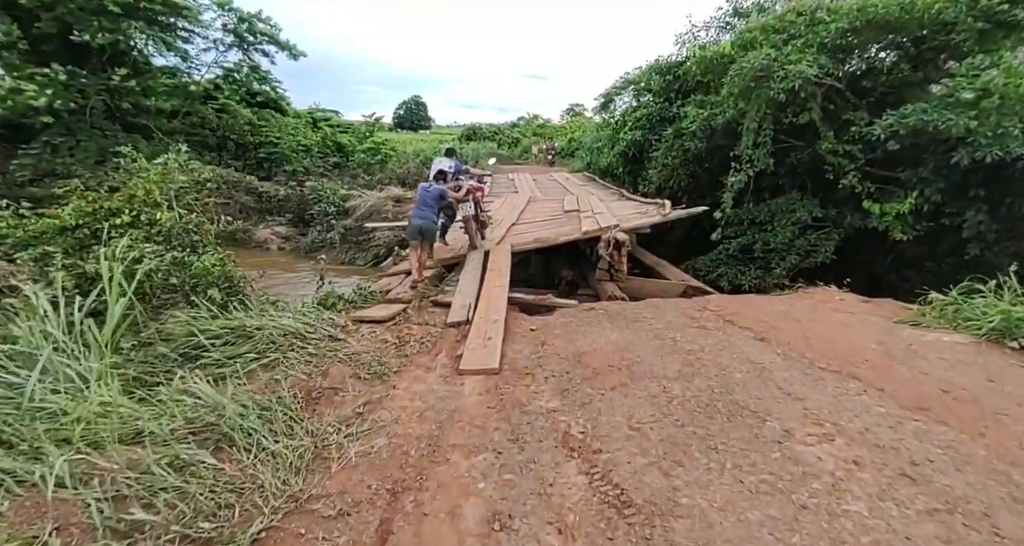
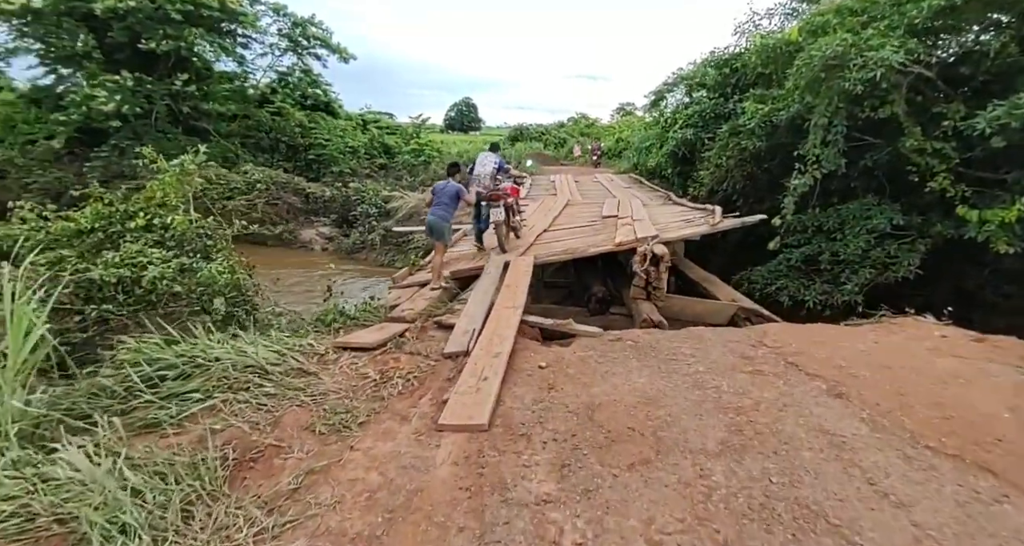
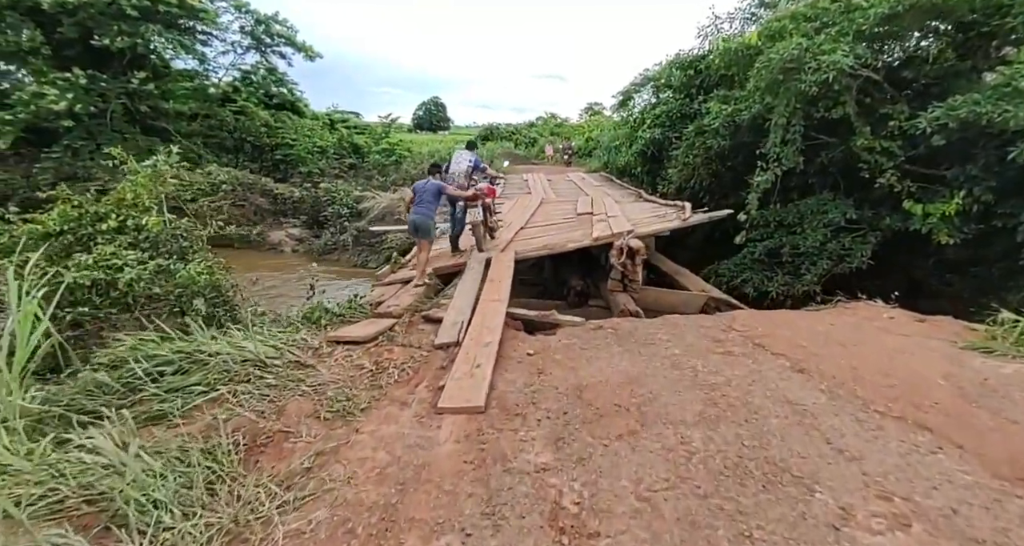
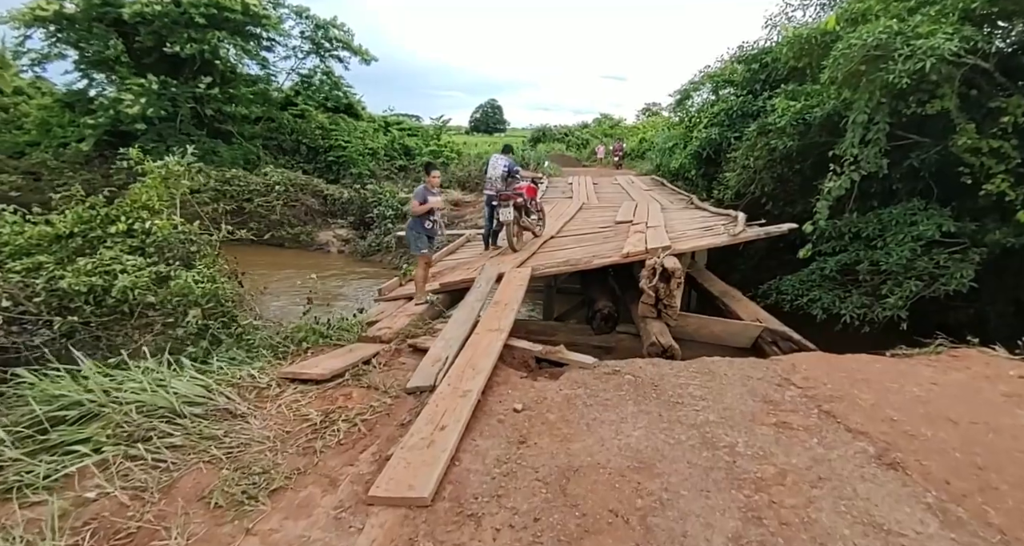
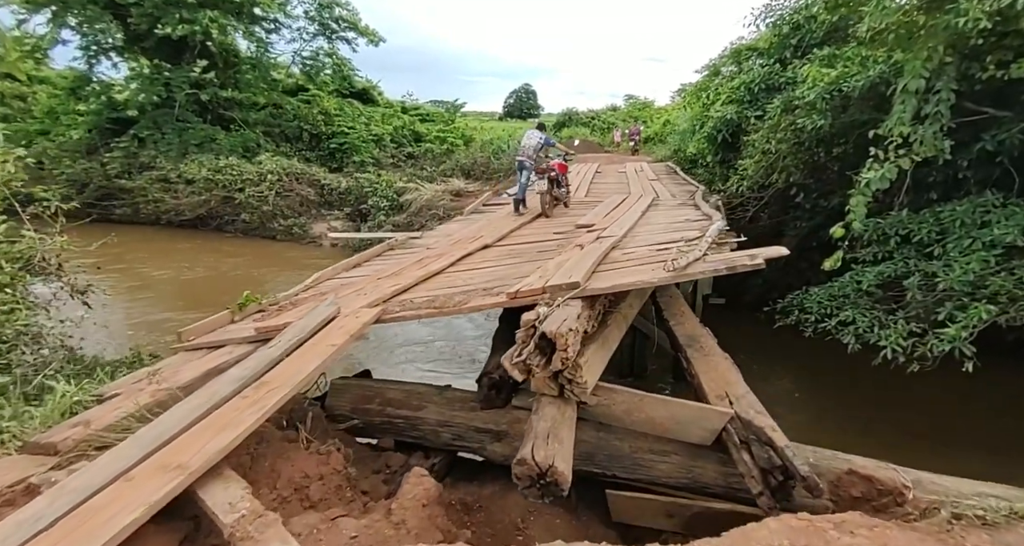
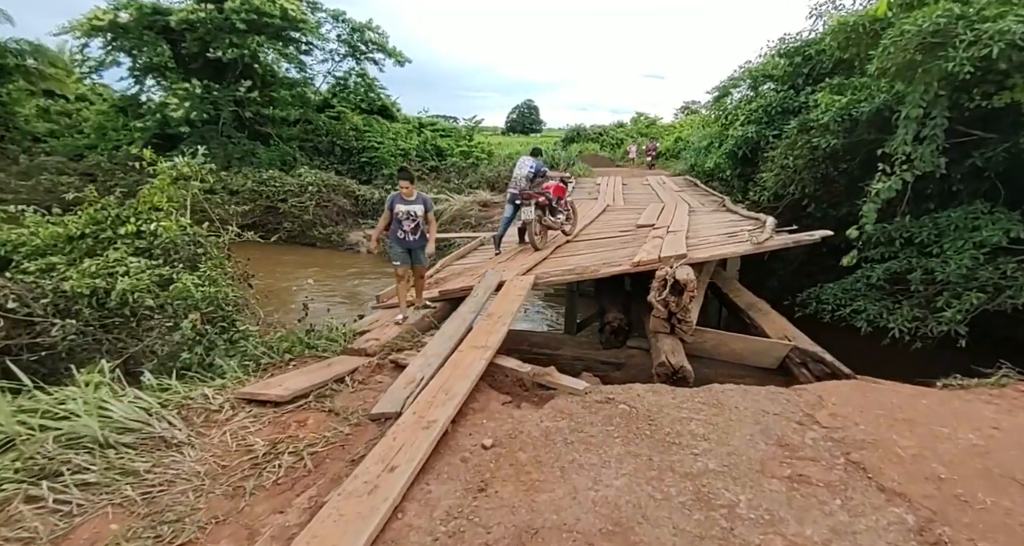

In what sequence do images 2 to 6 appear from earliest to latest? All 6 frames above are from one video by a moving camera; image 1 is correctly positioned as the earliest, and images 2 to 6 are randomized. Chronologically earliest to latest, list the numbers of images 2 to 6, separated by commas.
3, 2, 4, 6, 5
